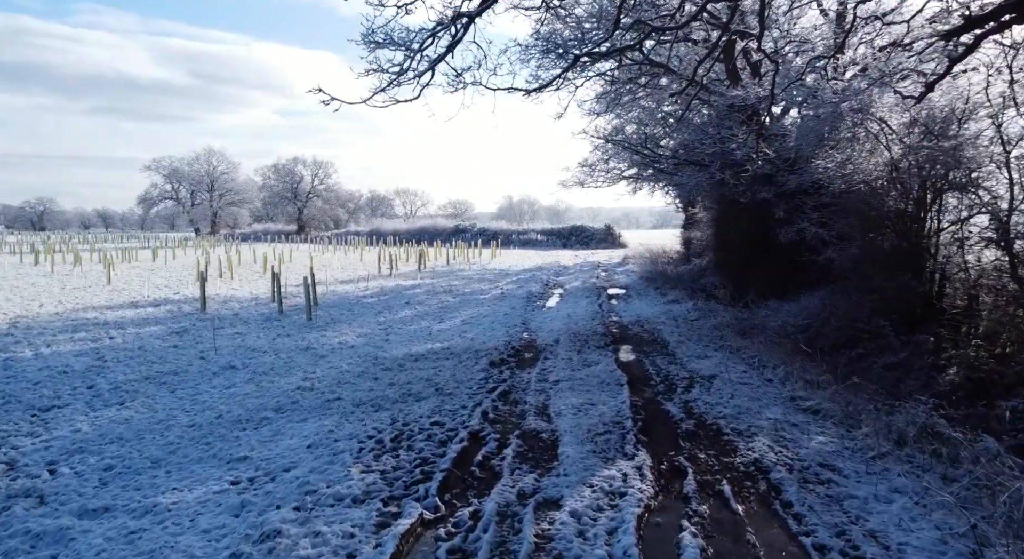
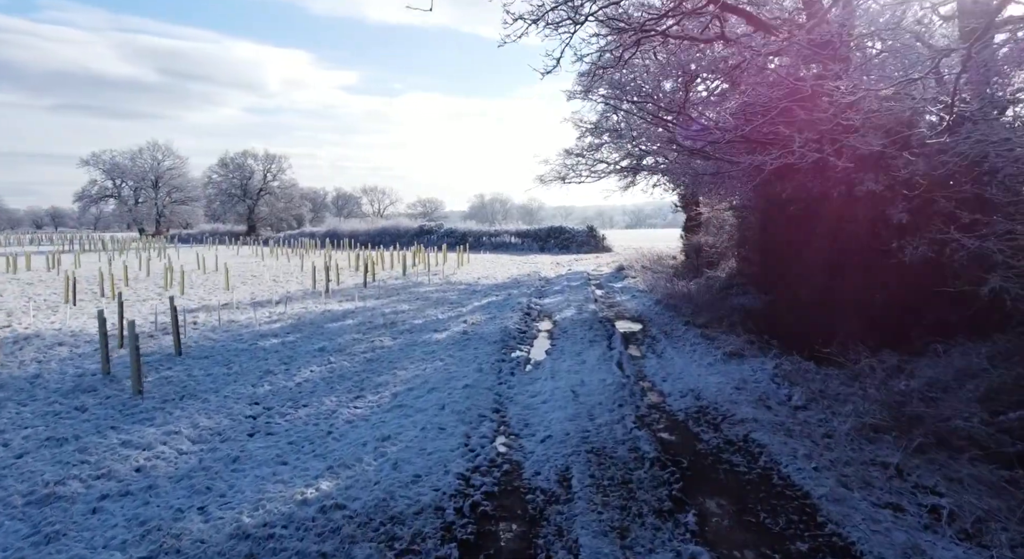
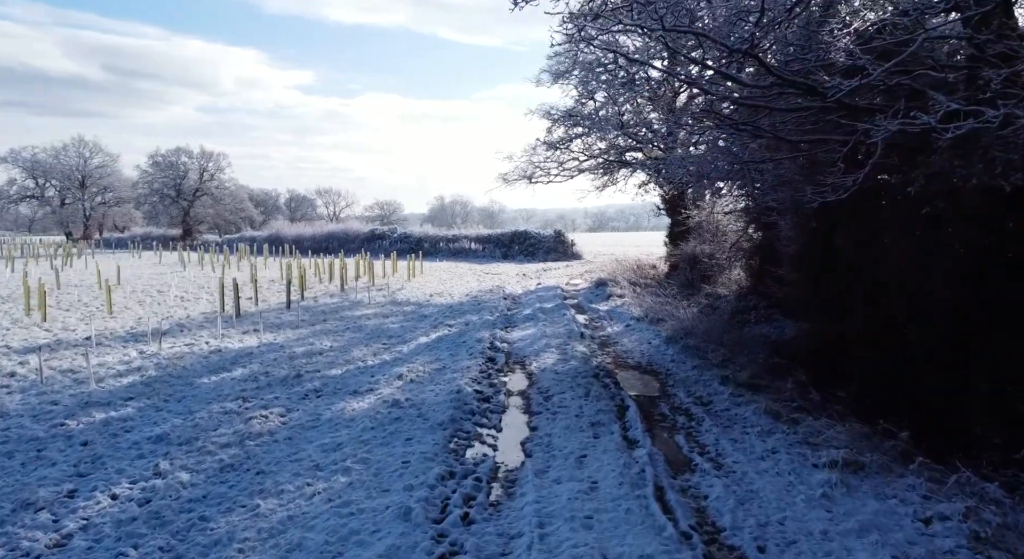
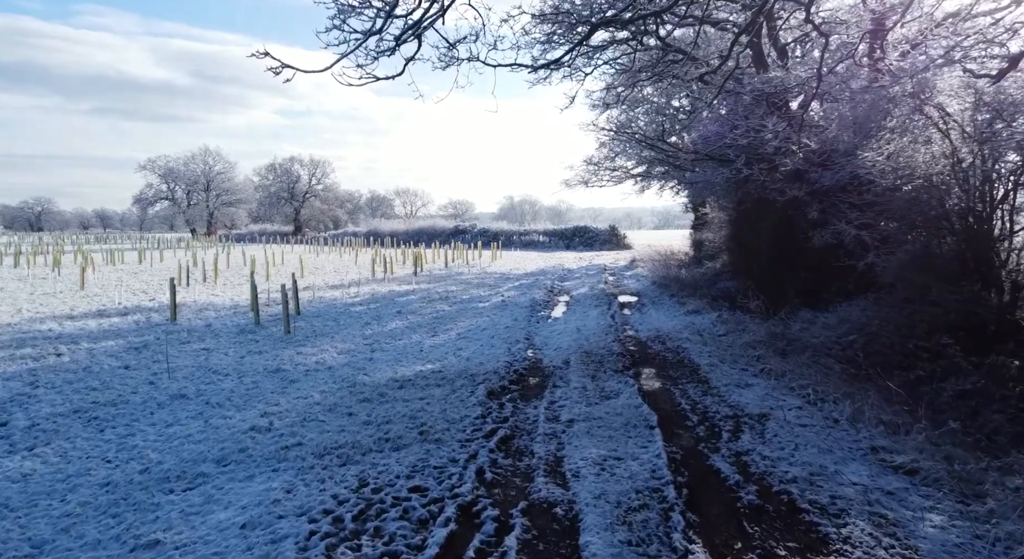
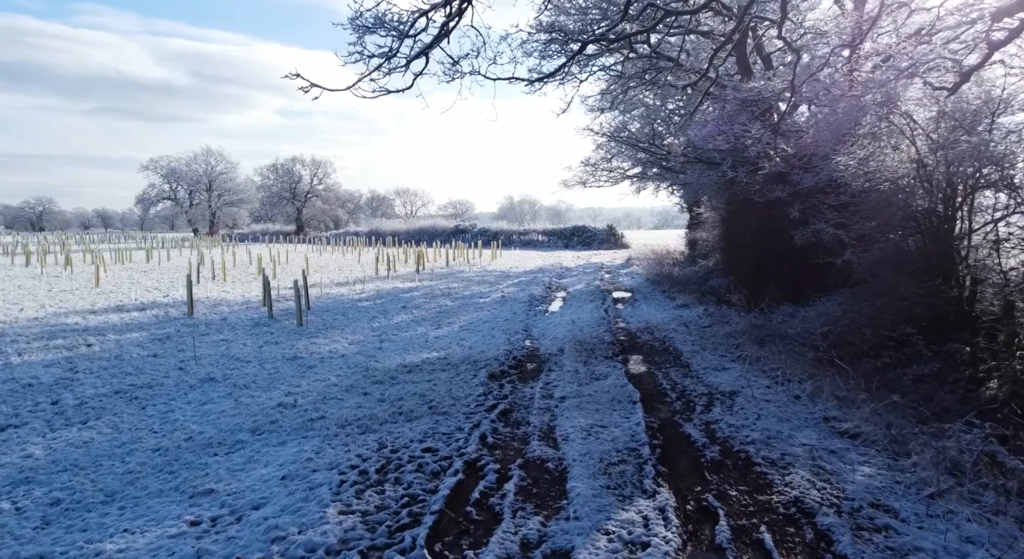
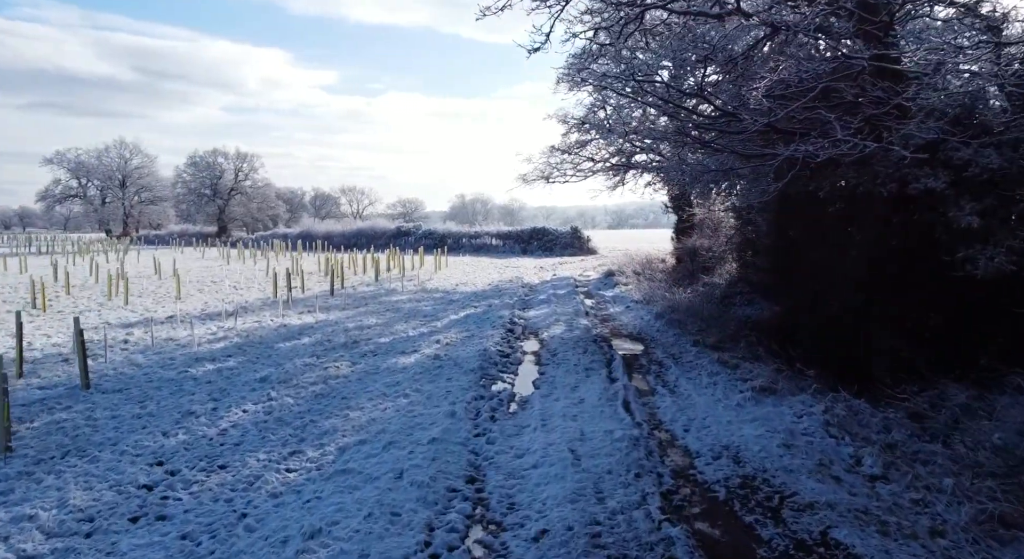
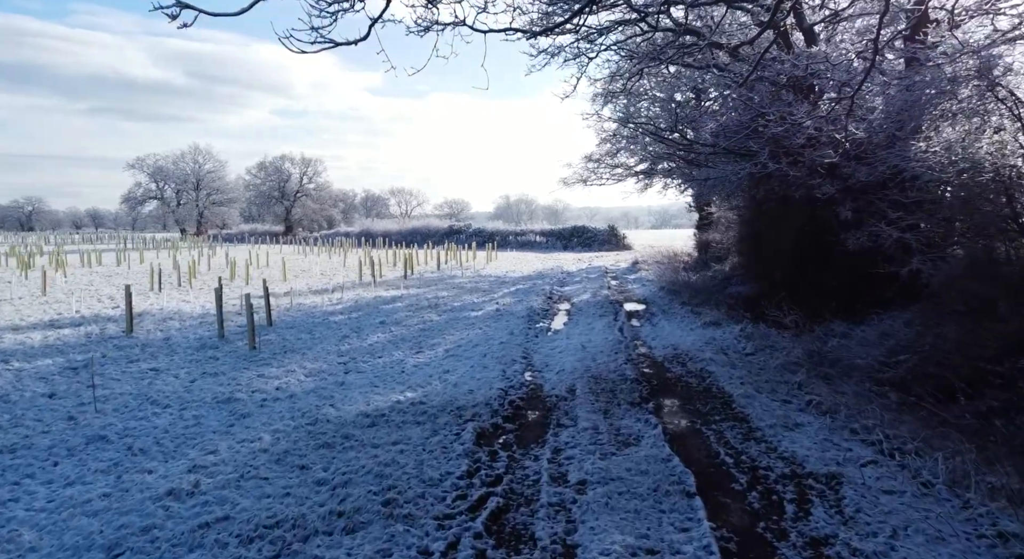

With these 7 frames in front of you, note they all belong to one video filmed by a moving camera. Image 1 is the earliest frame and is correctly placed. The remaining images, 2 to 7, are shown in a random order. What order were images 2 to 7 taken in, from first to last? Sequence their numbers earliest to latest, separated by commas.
5, 4, 7, 2, 6, 3
